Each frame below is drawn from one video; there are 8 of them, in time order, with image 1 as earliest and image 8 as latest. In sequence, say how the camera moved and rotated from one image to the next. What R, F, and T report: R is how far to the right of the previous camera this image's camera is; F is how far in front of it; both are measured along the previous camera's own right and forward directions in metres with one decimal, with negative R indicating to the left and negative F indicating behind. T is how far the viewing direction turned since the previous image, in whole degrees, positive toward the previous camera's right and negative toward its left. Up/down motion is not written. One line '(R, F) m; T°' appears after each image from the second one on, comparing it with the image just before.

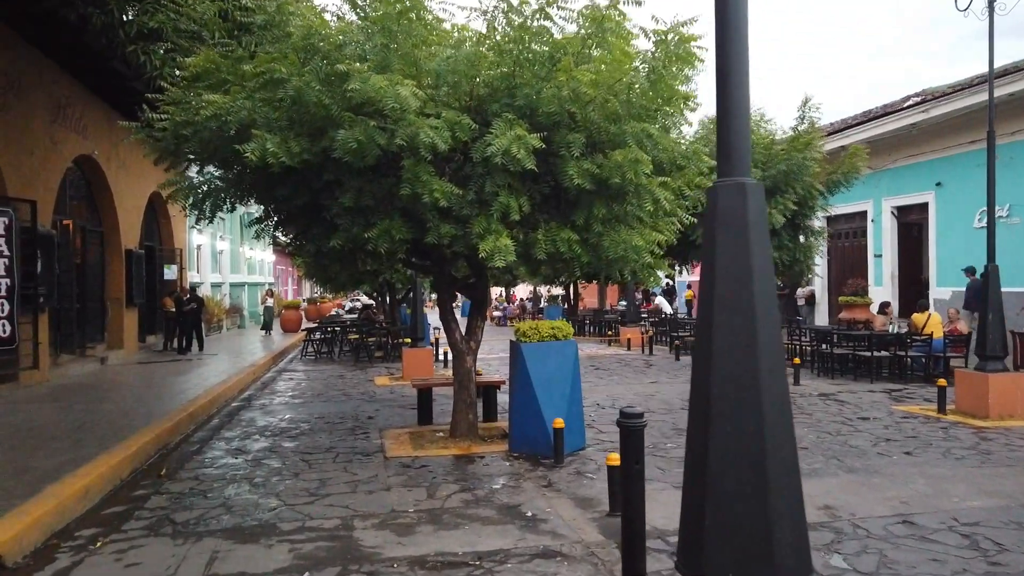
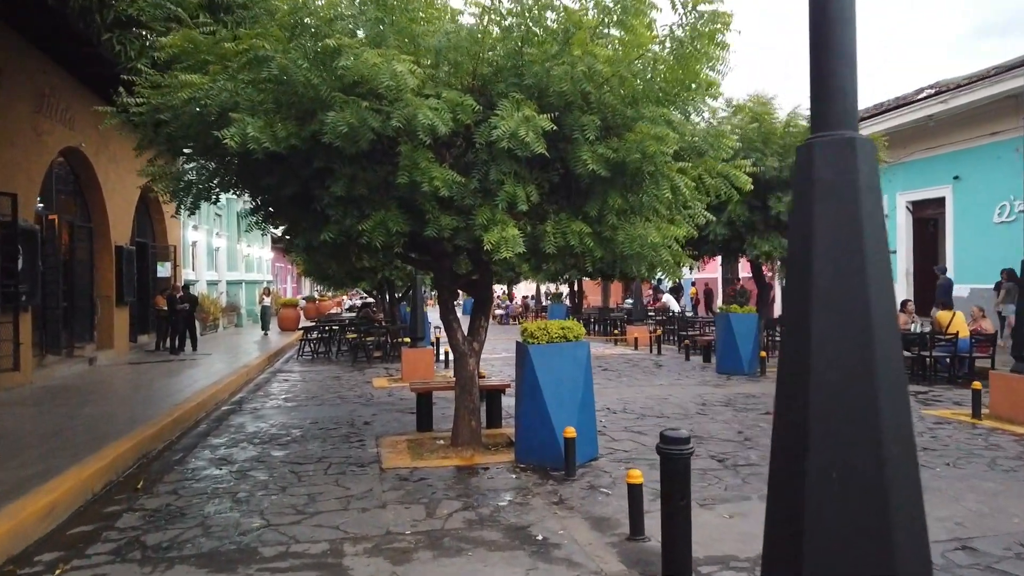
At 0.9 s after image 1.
(-0.1, +0.6) m; 0°
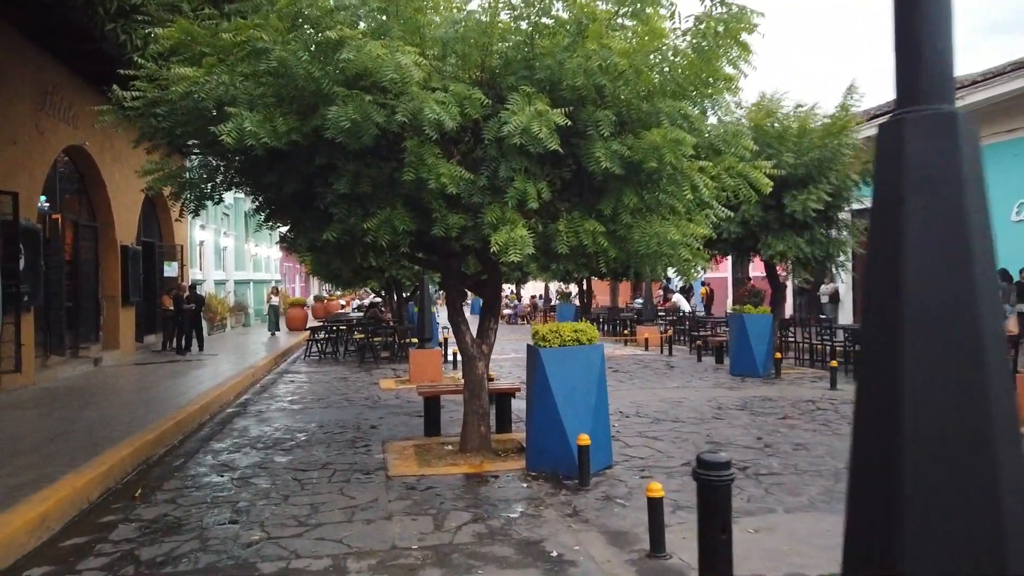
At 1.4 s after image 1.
(0.0, +0.3) m; -1°
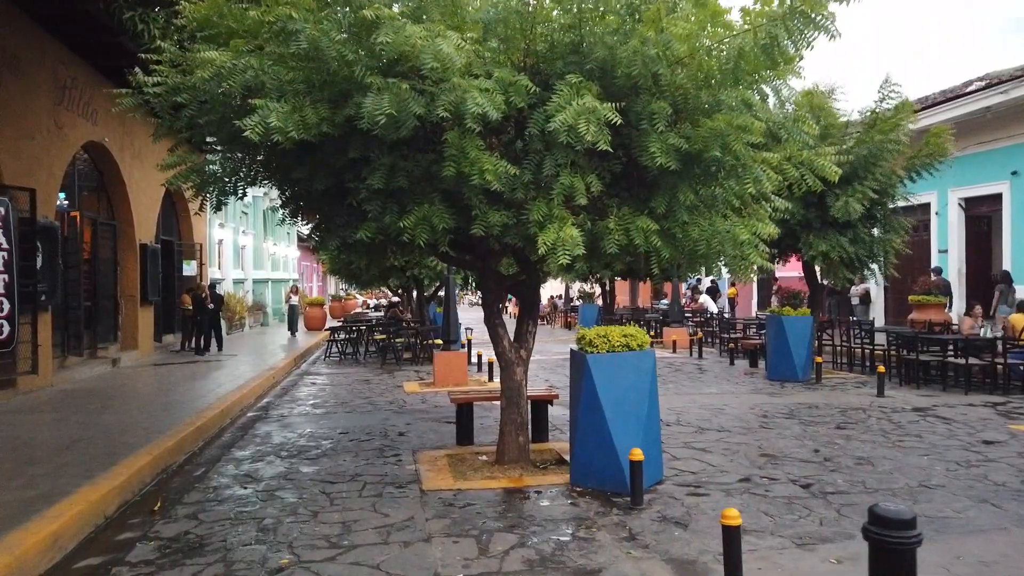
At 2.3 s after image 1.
(-0.3, +0.5) m; -1°
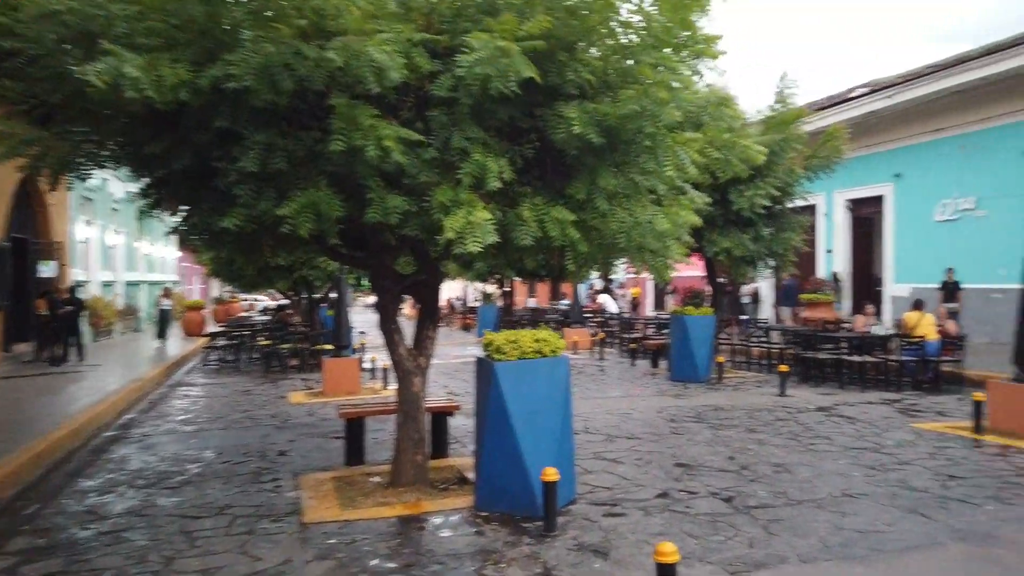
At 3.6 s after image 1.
(0.0, +0.7) m; +8°
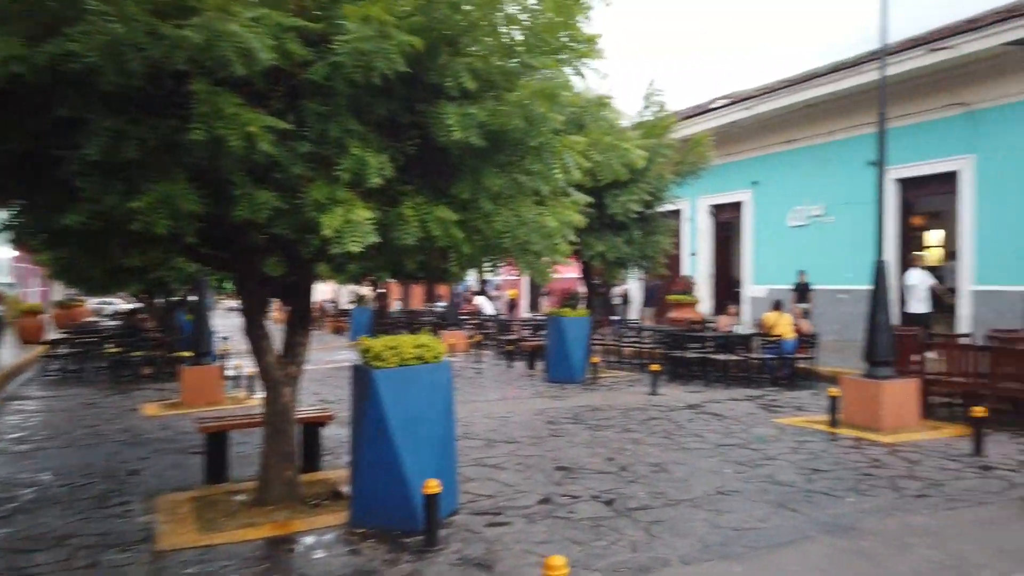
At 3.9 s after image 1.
(0.0, +0.2) m; +10°
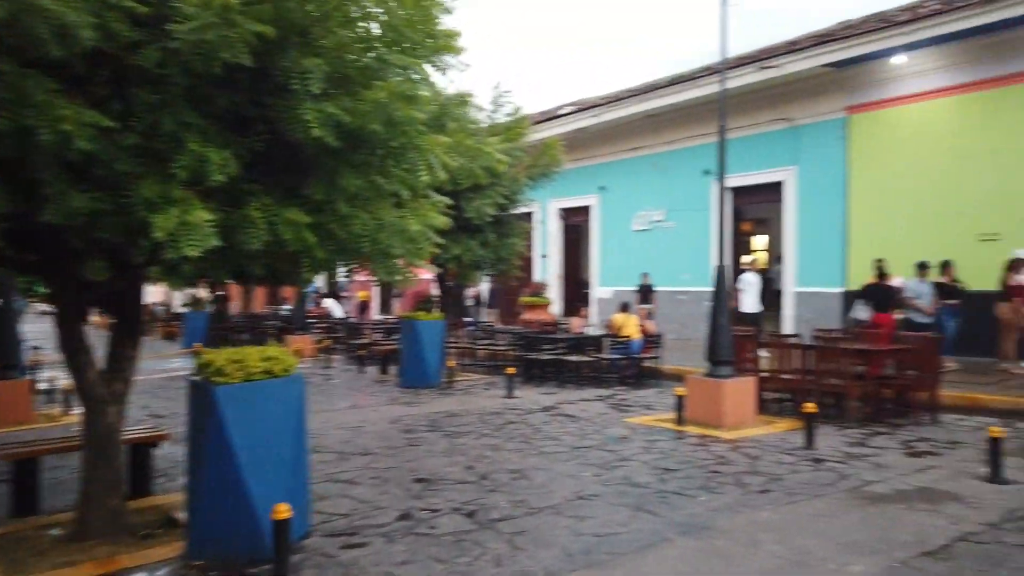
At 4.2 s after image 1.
(-0.1, +0.2) m; +11°
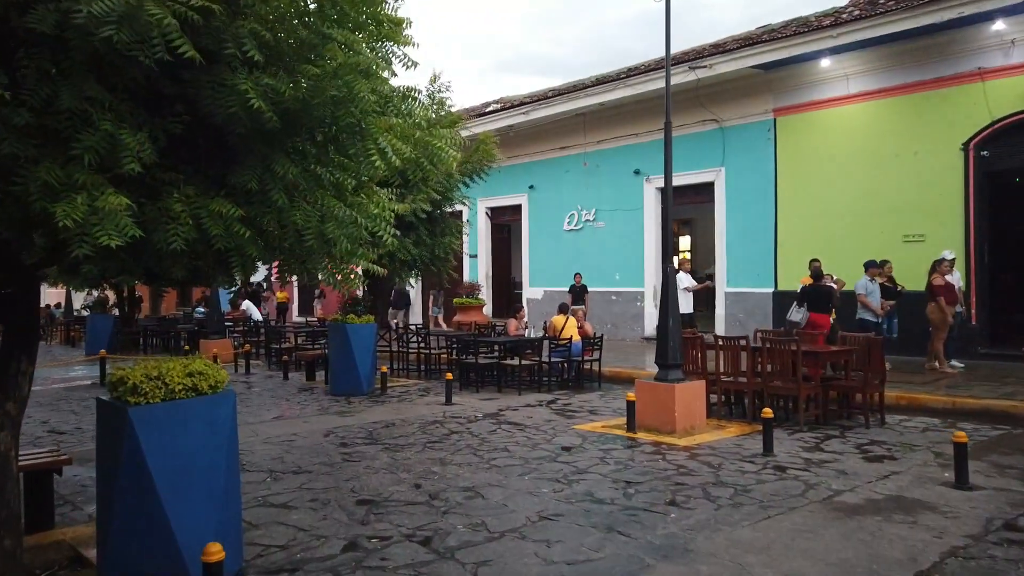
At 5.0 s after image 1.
(-0.3, +0.5) m; +6°
